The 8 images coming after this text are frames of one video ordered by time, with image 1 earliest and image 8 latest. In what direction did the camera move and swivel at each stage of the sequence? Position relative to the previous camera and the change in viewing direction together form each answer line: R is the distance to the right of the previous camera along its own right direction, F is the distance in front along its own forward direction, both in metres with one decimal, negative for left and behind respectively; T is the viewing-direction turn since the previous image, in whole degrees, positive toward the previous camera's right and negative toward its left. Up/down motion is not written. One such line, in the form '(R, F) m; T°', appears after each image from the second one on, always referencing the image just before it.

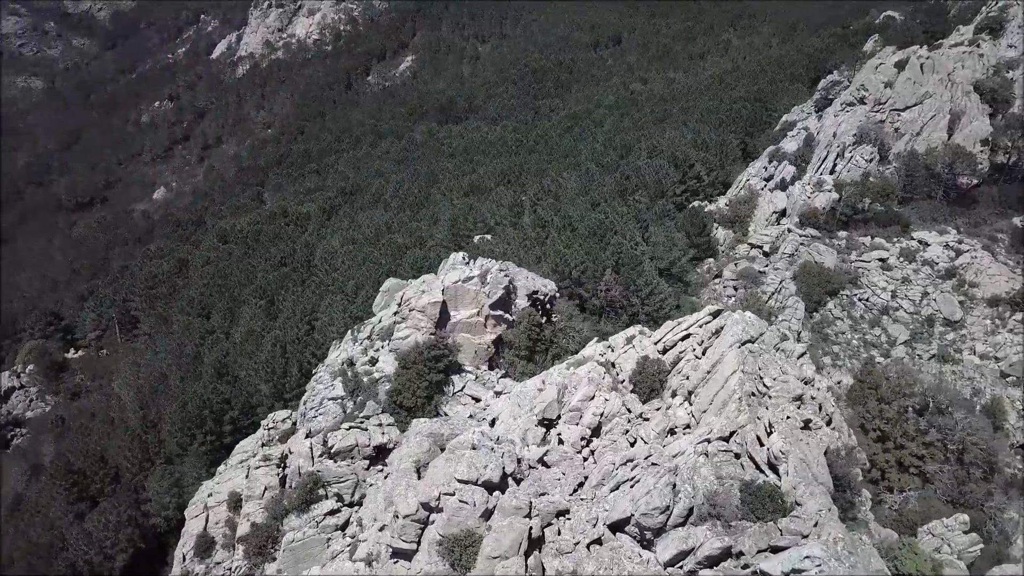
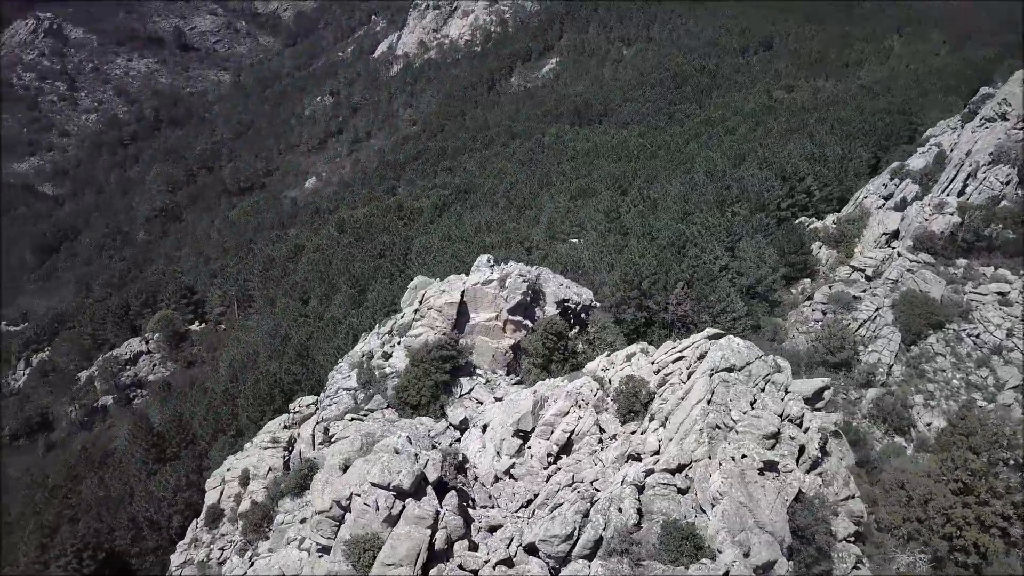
(+2.6, +0.5) m; -11°
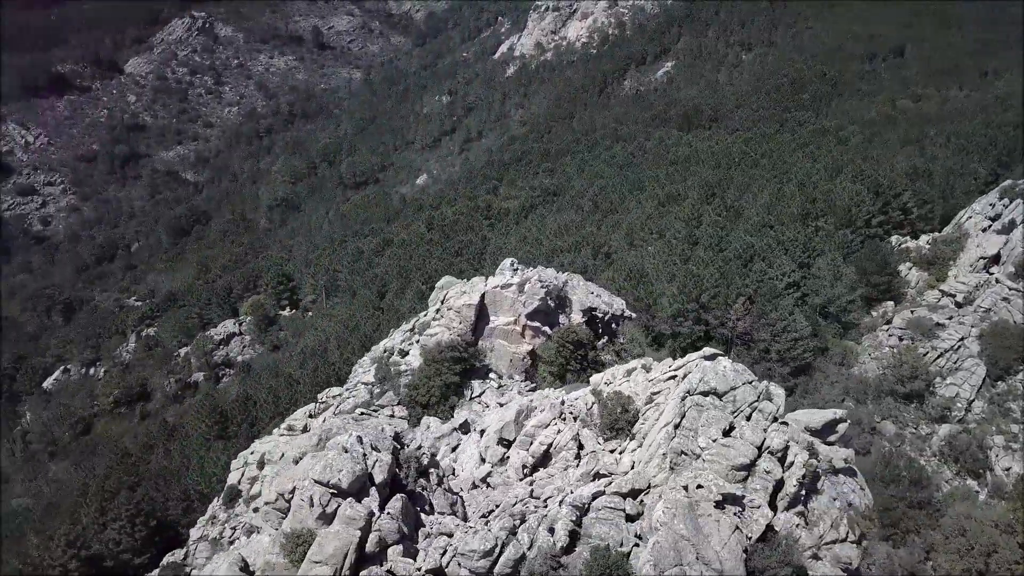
(+2.0, +0.4) m; -8°
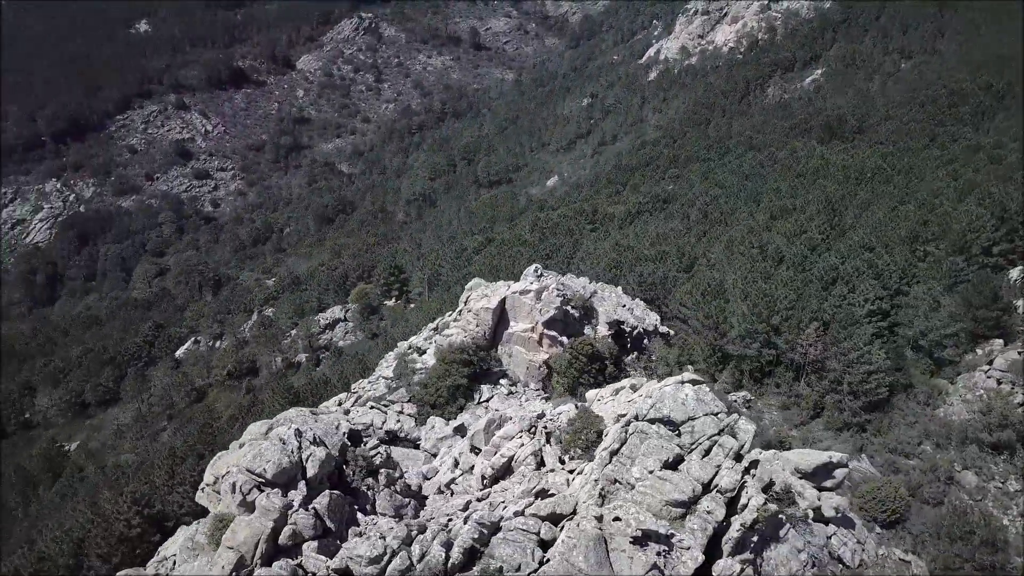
(+2.4, +0.5) m; -10°
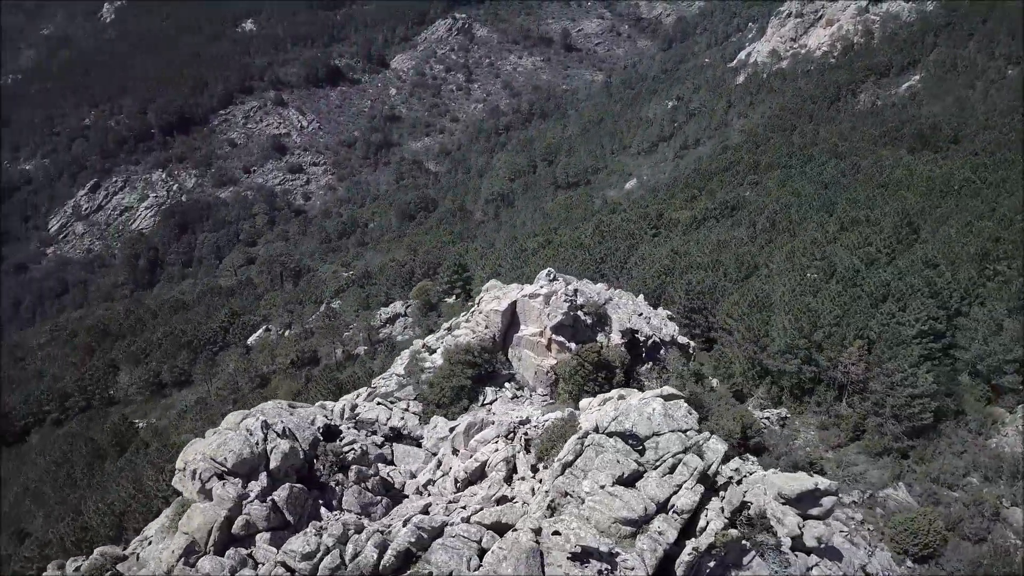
(+1.5, +0.2) m; -6°
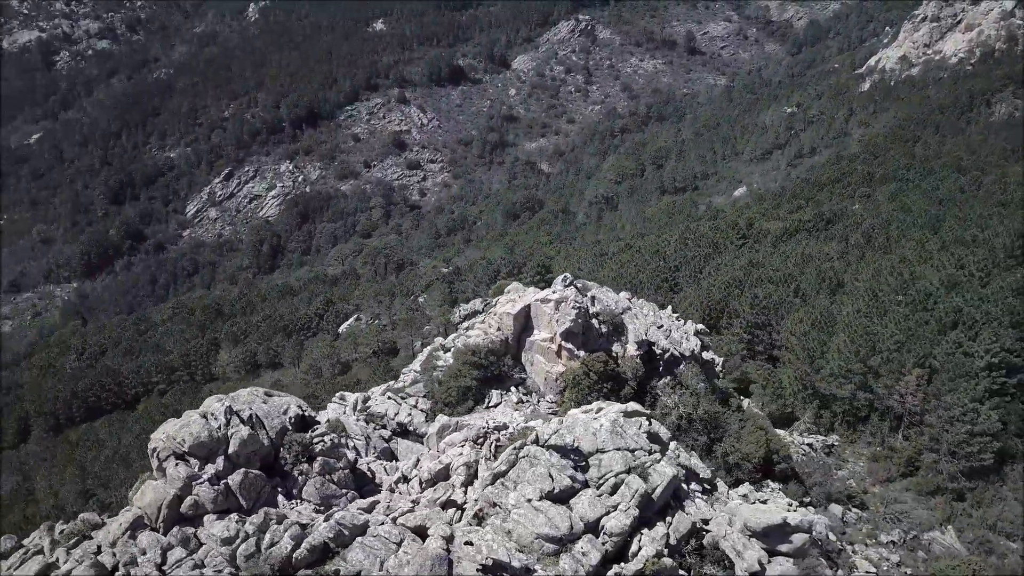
(+2.0, +0.3) m; -8°
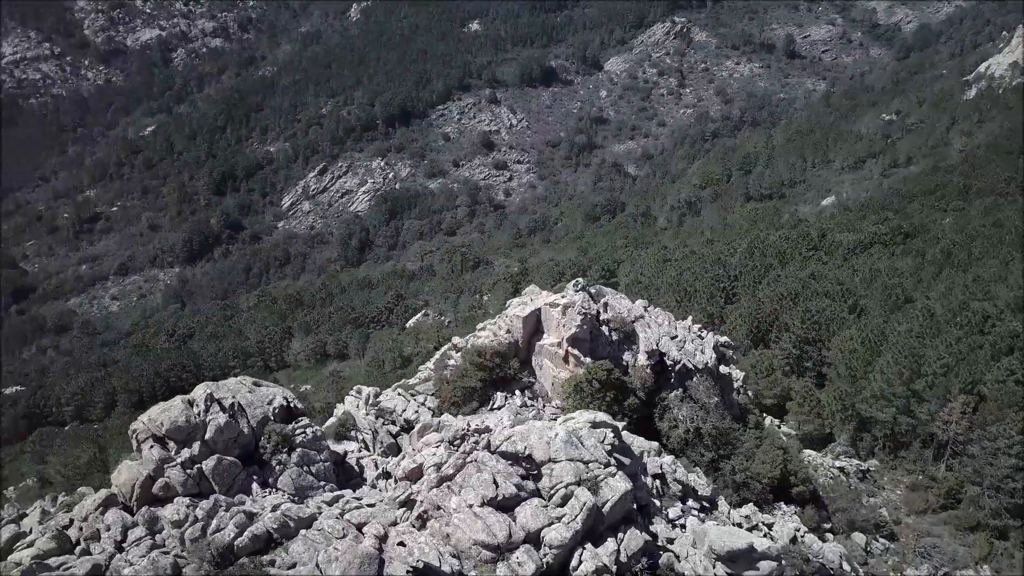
(+1.5, +0.2) m; -6°
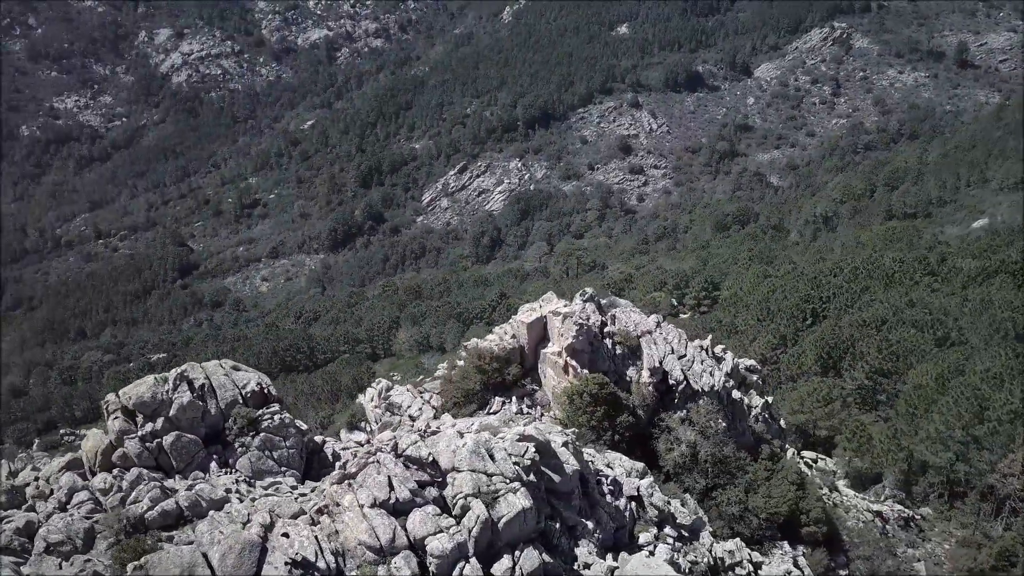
(+2.5, +0.3) m; -10°
